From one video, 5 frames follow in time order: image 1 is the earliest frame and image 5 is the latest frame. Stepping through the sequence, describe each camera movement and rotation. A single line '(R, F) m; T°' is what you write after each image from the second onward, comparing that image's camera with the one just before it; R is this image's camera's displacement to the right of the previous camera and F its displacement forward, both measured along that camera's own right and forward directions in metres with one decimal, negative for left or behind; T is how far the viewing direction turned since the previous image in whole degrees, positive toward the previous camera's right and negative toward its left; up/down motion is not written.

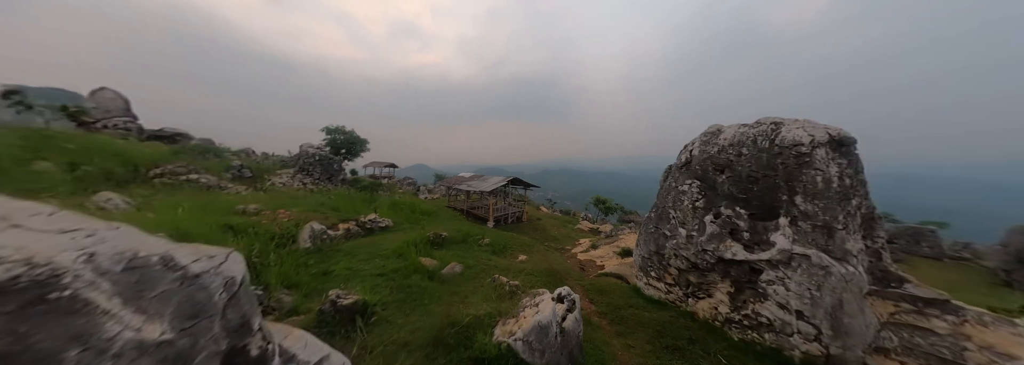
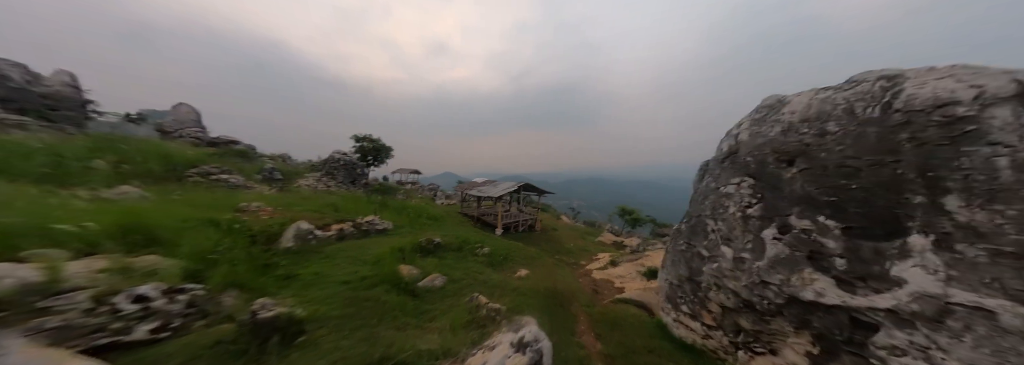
(+1.5, +1.8) m; -8°
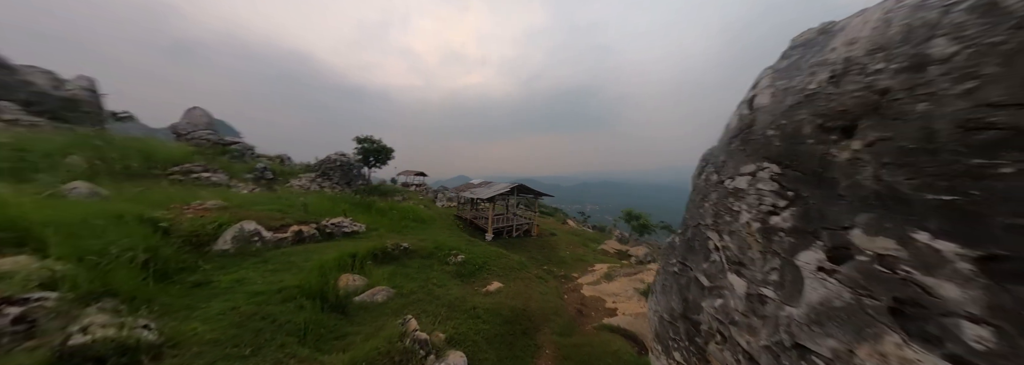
(+2.0, +1.8) m; -4°
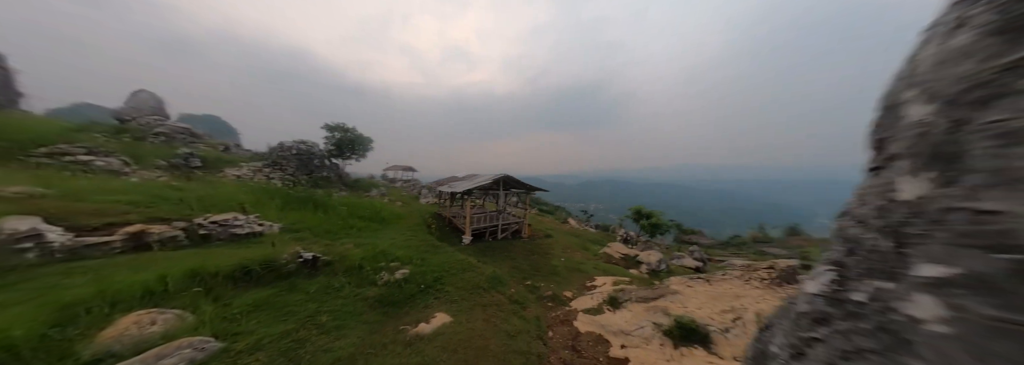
(+1.5, +3.9) m; -1°
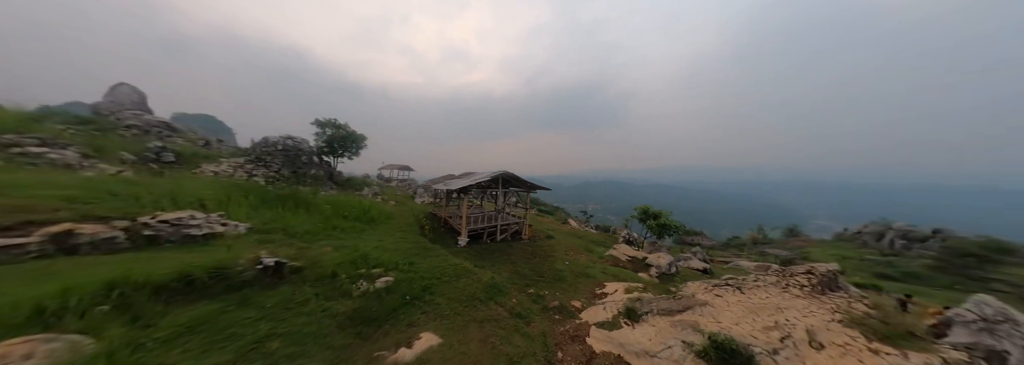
(-0.1, +1.2) m; 0°
